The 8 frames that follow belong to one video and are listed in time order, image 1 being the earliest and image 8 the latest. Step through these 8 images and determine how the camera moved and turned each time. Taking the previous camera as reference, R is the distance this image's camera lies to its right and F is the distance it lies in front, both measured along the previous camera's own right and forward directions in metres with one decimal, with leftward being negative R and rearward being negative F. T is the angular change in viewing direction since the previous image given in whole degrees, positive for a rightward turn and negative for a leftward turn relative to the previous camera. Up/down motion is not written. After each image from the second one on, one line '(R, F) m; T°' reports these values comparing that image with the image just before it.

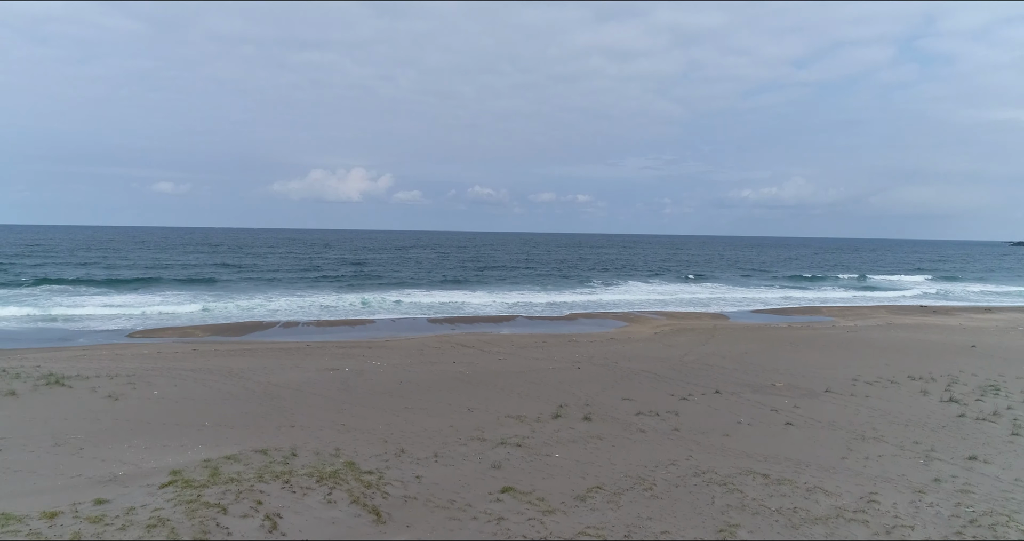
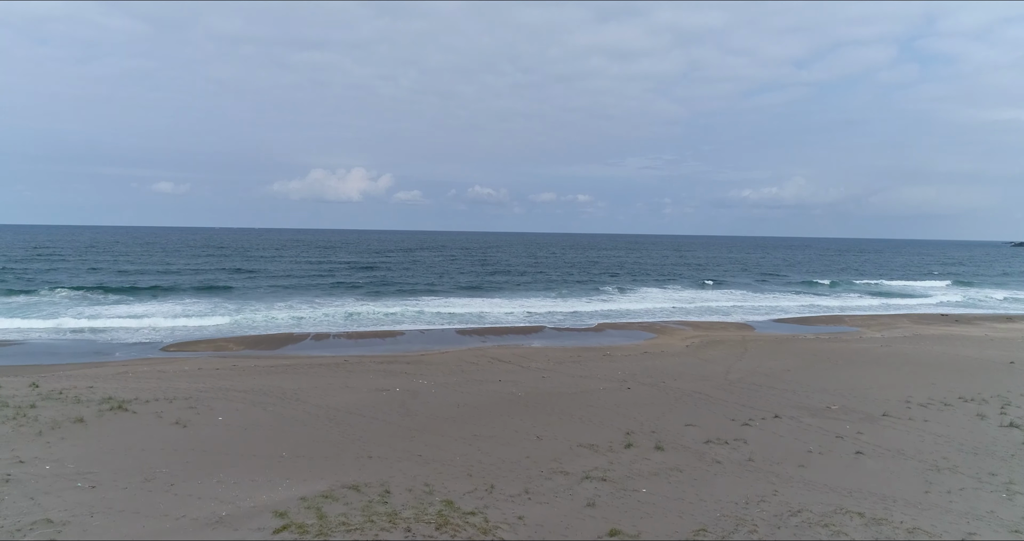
(-1.4, 0.0) m; 0°
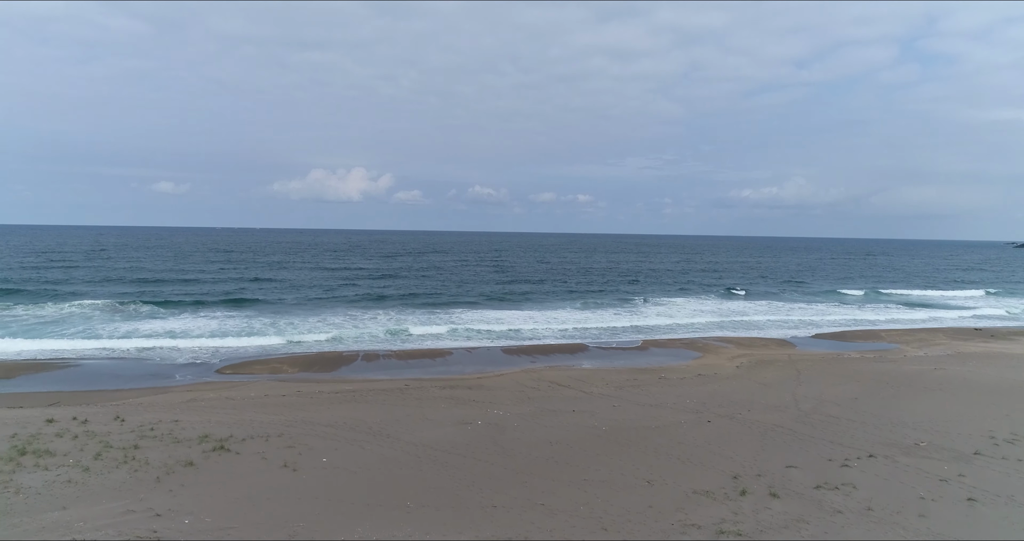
(-2.3, -0.1) m; 0°
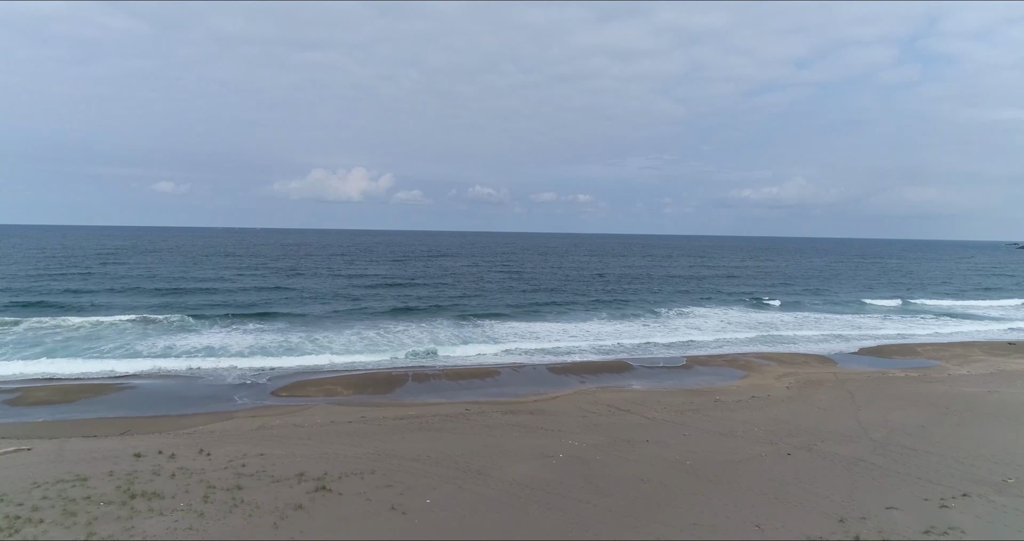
(-2.3, -0.1) m; 0°
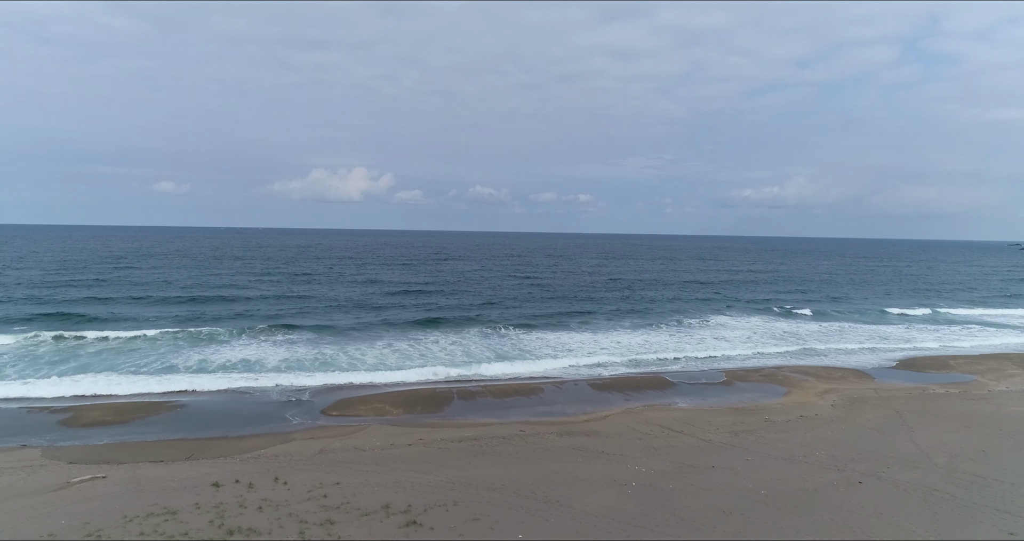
(-2.1, -0.1) m; 0°
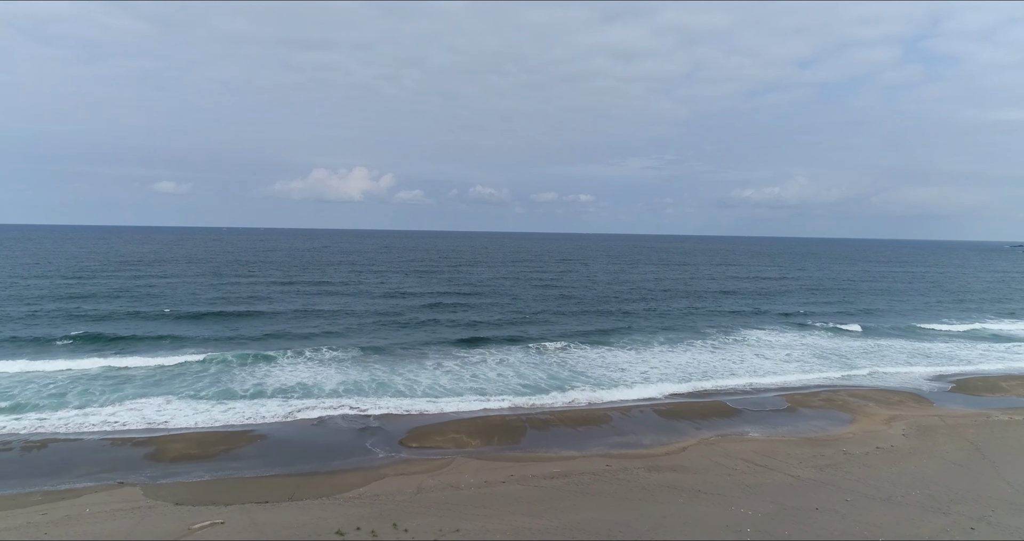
(-3.3, -0.1) m; 0°
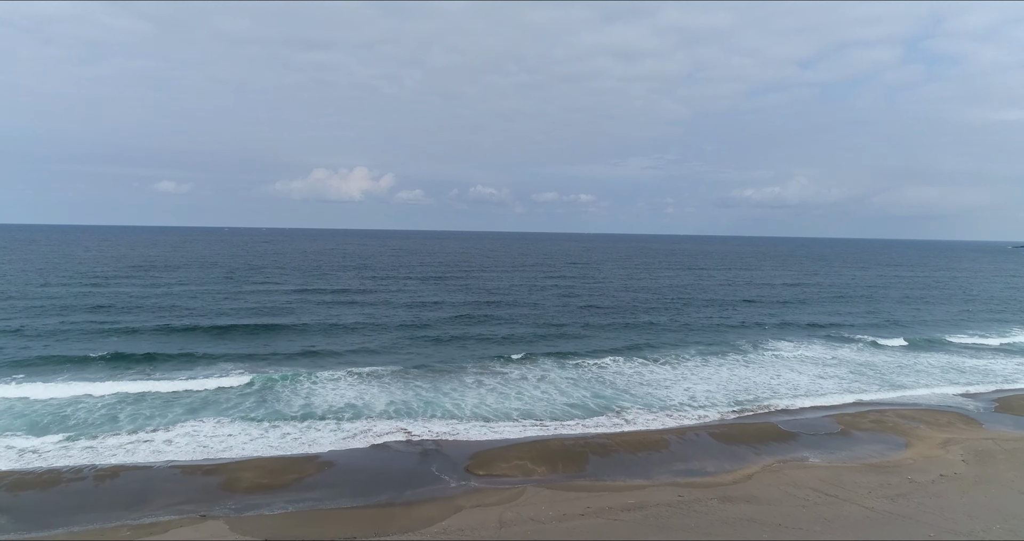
(-2.8, -0.1) m; 0°
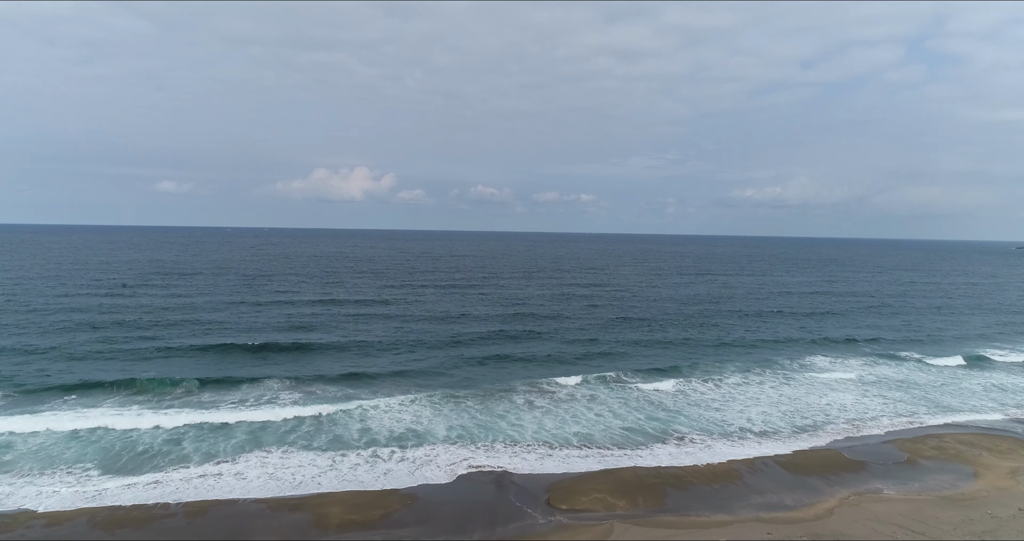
(-3.5, -0.1) m; 0°
